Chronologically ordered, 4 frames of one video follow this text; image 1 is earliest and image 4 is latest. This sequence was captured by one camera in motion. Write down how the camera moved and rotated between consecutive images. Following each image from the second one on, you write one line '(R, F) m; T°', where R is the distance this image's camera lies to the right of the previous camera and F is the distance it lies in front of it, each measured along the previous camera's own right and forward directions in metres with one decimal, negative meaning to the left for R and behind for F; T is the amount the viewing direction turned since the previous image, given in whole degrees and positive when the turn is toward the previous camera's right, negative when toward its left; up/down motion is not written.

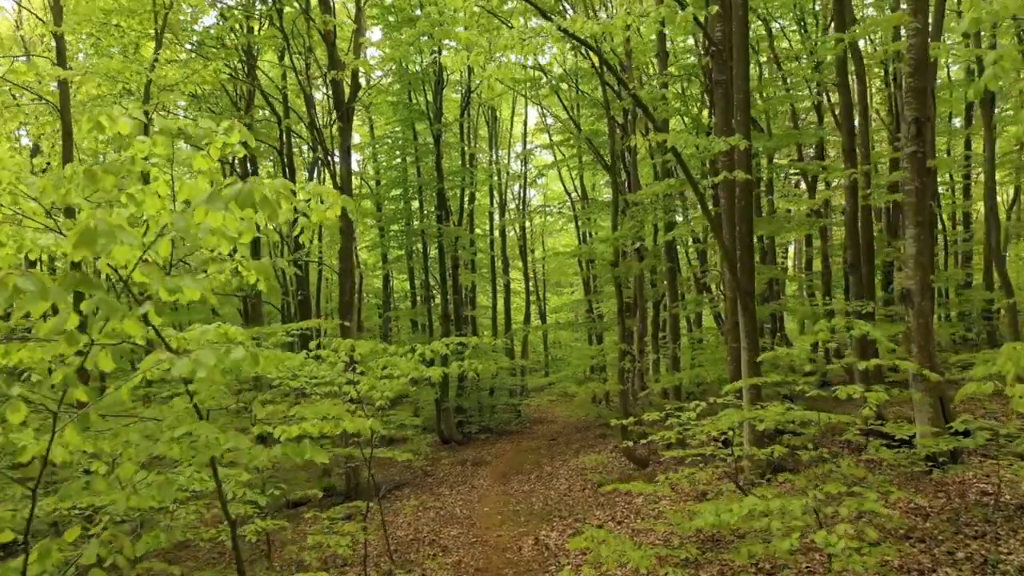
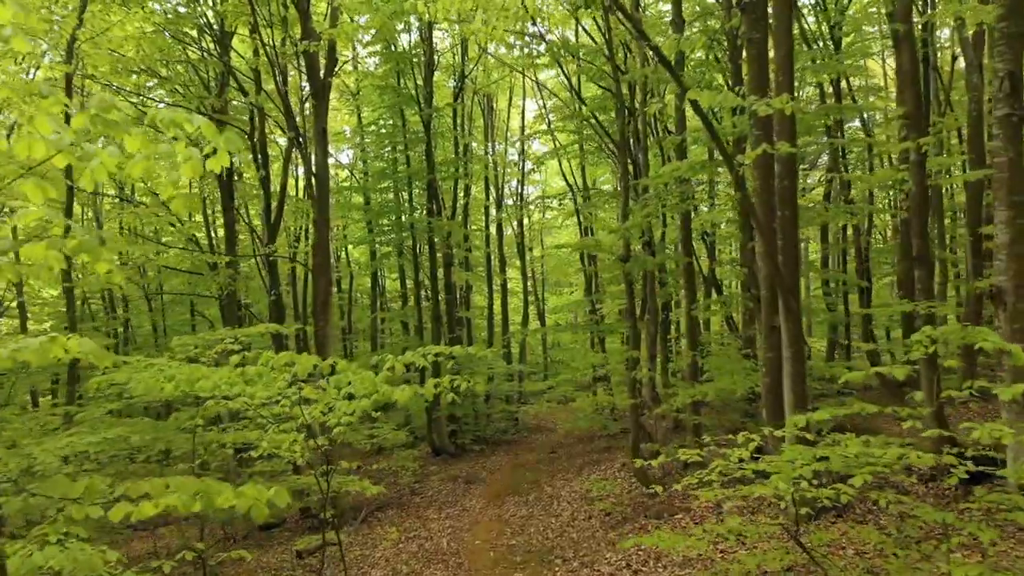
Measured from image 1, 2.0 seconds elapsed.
(+0.1, +1.4) m; 0°
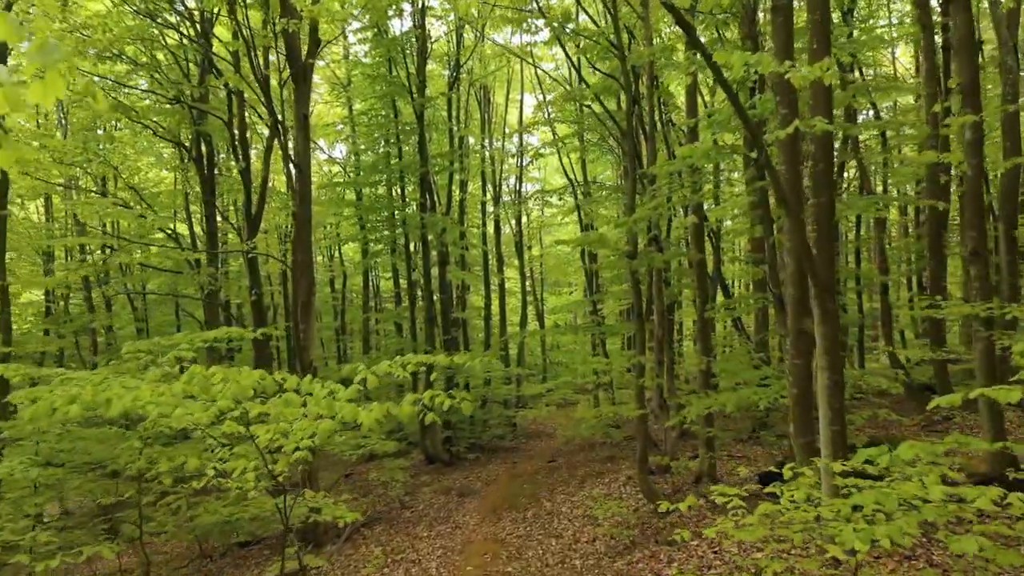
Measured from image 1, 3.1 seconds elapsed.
(0.0, +0.9) m; 0°
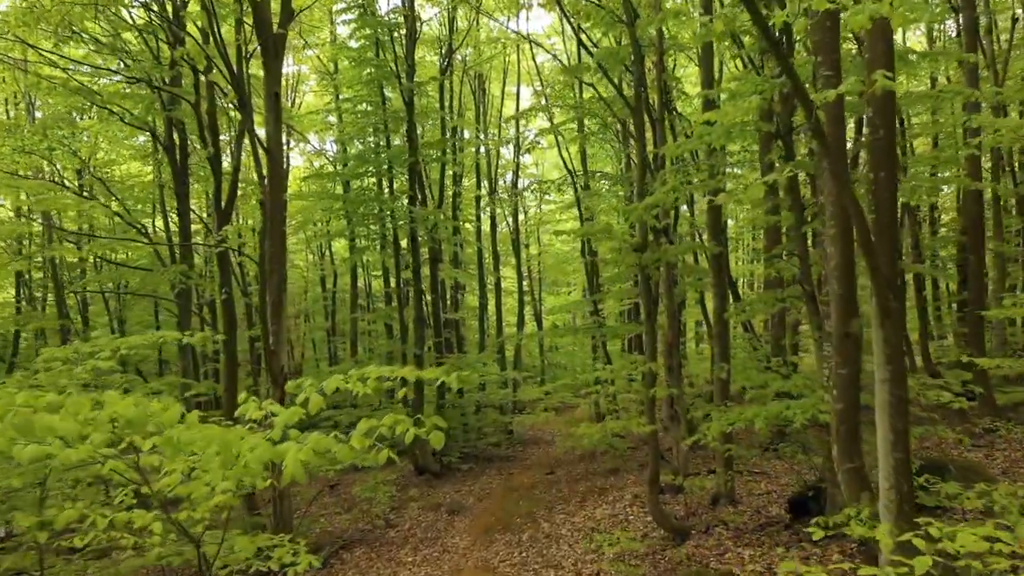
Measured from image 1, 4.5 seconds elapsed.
(+0.1, +1.1) m; 0°
